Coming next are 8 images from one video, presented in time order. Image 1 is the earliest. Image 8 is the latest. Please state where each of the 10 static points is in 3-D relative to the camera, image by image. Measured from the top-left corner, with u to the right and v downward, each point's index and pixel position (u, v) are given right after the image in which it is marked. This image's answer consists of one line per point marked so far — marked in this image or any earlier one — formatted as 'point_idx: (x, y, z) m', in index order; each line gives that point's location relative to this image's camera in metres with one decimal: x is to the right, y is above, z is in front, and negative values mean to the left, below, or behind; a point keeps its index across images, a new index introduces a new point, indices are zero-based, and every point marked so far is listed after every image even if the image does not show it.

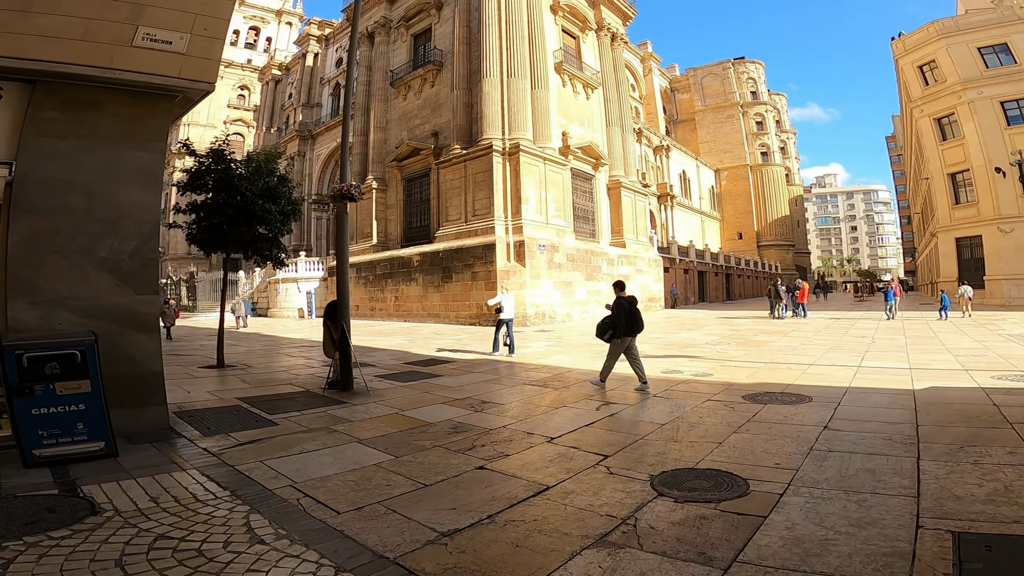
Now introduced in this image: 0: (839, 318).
0: (+11.4, -0.9, +16.7) m
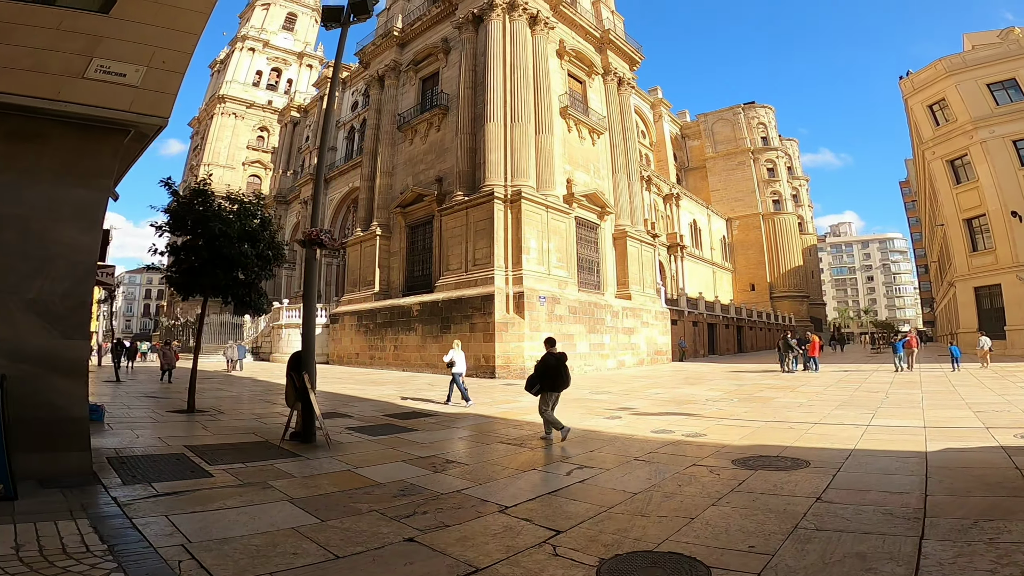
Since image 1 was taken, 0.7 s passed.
0: (+11.3, -2.6, +15.8) m
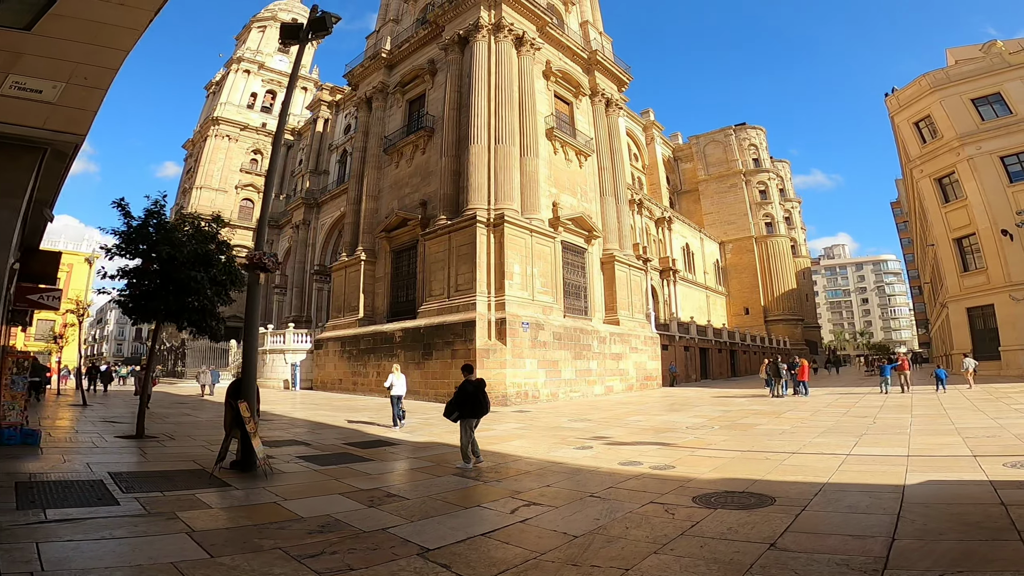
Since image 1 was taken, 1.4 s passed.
0: (+10.7, -3.3, +15.3) m
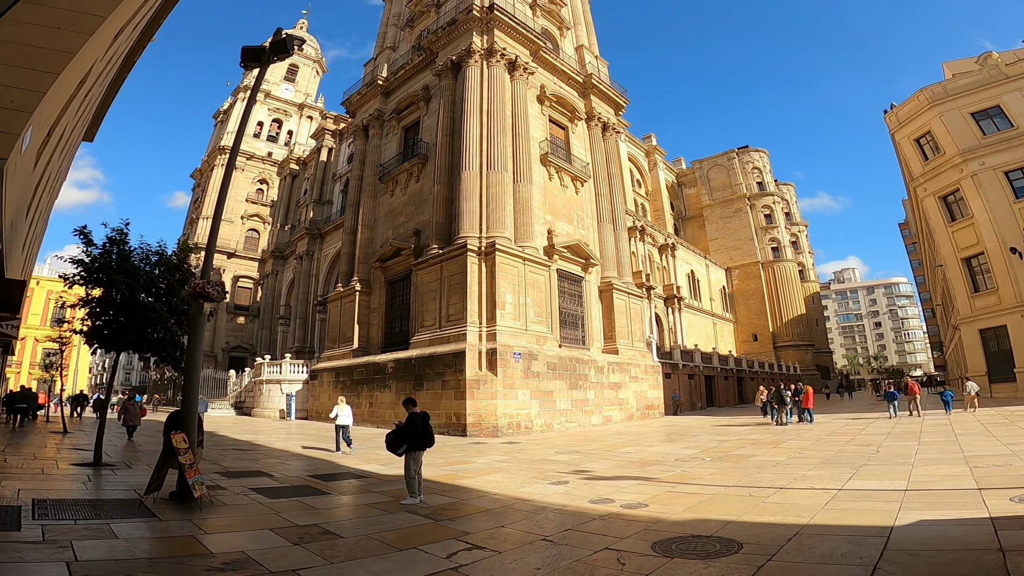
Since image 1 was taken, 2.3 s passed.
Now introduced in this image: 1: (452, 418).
0: (+10.4, -4.0, +14.5) m
1: (-1.9, -4.1, +15.0) m
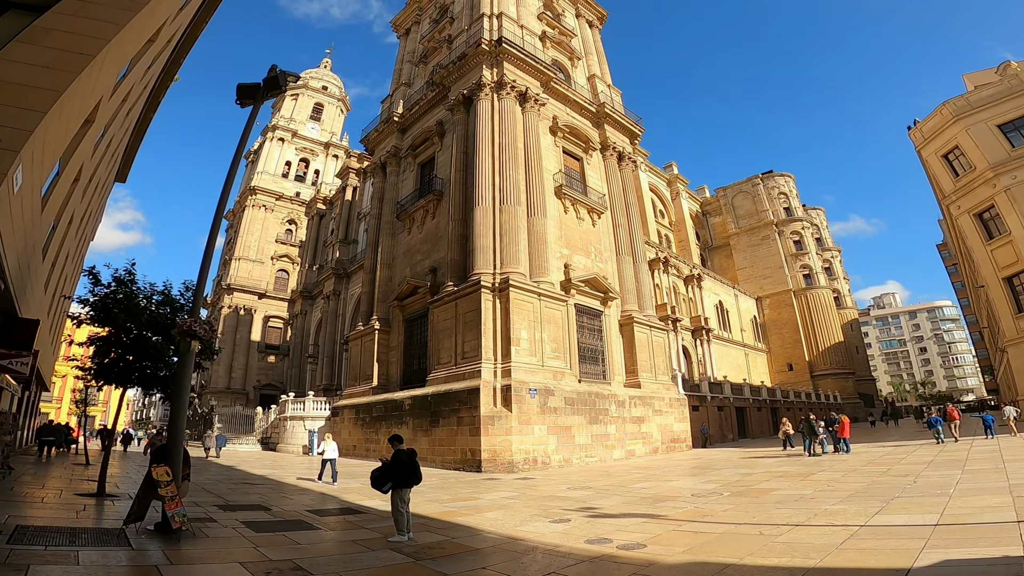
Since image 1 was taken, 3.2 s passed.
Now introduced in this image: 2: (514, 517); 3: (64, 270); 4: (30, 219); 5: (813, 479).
0: (+10.8, -4.7, +13.4) m
1: (-1.4, -5.1, +14.7) m
2: (0.0, -3.6, +7.4) m
3: (-11.8, +0.6, +12.5) m
4: (-6.7, +1.0, +6.5) m
5: (+5.9, -3.7, +9.3) m
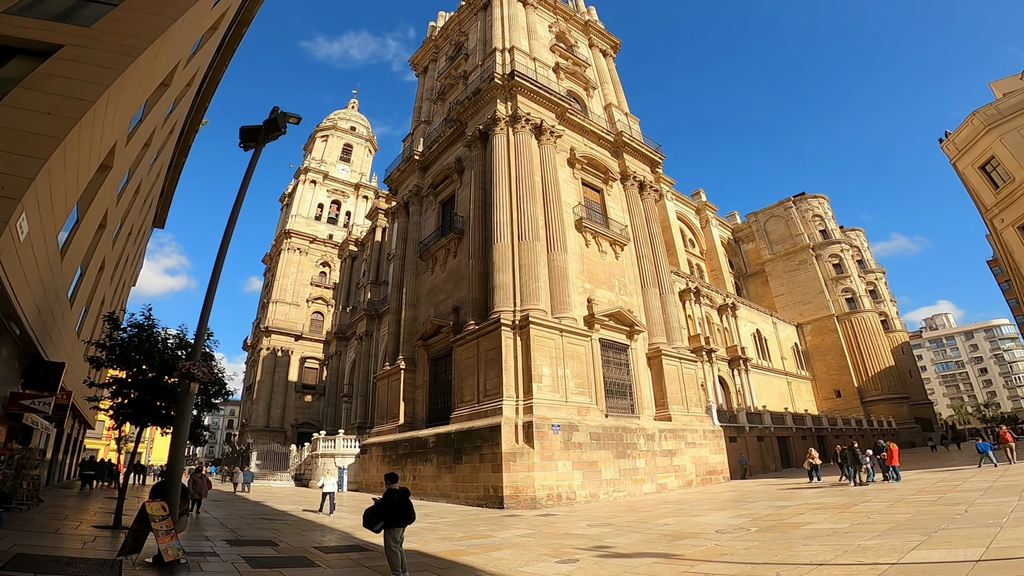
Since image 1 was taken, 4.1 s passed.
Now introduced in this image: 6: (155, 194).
0: (+11.4, -5.1, +12.3) m
1: (-0.7, -6.0, +14.3) m
2: (+0.2, -4.0, +7.1) m
3: (-11.4, -0.6, +13.2) m
4: (-6.8, +0.4, +6.9) m
5: (+6.1, -4.1, +8.6) m
6: (-13.2, +3.4, +17.7) m
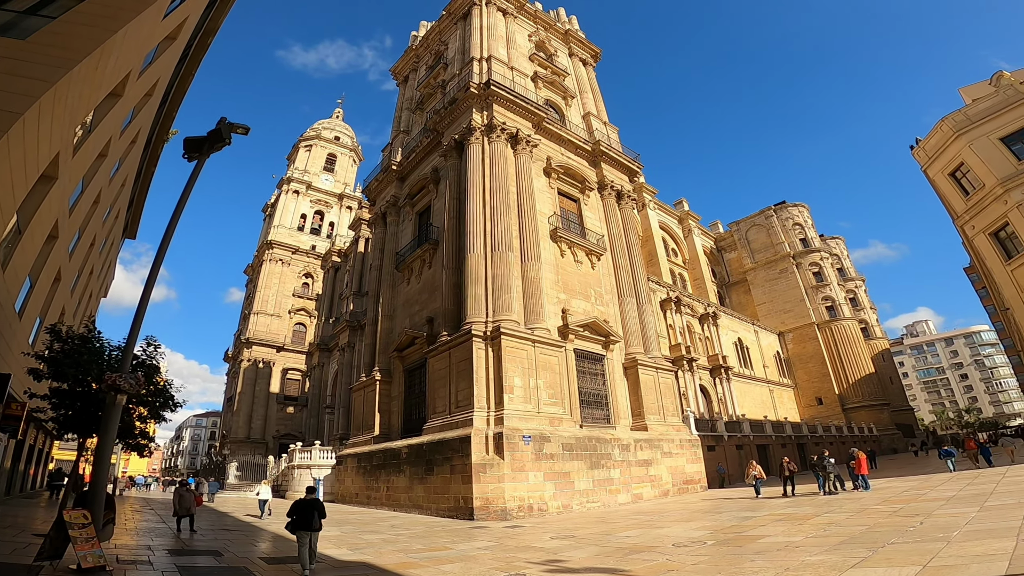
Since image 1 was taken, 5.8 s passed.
0: (+10.5, -5.3, +12.3) m
1: (-1.6, -6.3, +14.0) m
2: (-0.6, -4.1, +6.9) m
3: (-12.3, -0.9, +12.8) m
4: (-7.5, +0.2, +6.7) m
5: (+5.3, -4.2, +8.4) m
6: (-14.1, +3.1, +17.4) m
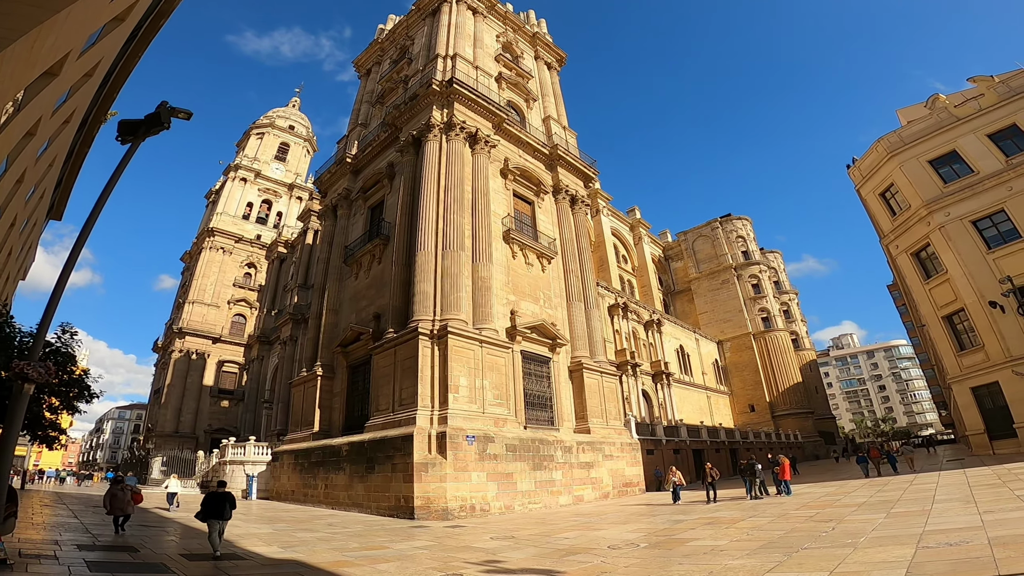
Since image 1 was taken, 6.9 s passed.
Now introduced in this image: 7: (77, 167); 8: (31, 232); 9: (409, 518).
0: (+9.0, -5.8, +13.1) m
1: (-3.3, -6.2, +13.7) m
2: (-1.6, -4.1, +6.7) m
3: (-13.6, -0.3, +11.5) m
4: (-8.2, +0.5, +5.8) m
5: (+4.2, -4.5, +8.8) m
6: (-15.7, +3.7, +15.9) m
7: (-17.5, +5.2, +19.0) m
8: (-18.0, +2.3, +17.7) m
9: (-2.9, -6.5, +13.2) m
